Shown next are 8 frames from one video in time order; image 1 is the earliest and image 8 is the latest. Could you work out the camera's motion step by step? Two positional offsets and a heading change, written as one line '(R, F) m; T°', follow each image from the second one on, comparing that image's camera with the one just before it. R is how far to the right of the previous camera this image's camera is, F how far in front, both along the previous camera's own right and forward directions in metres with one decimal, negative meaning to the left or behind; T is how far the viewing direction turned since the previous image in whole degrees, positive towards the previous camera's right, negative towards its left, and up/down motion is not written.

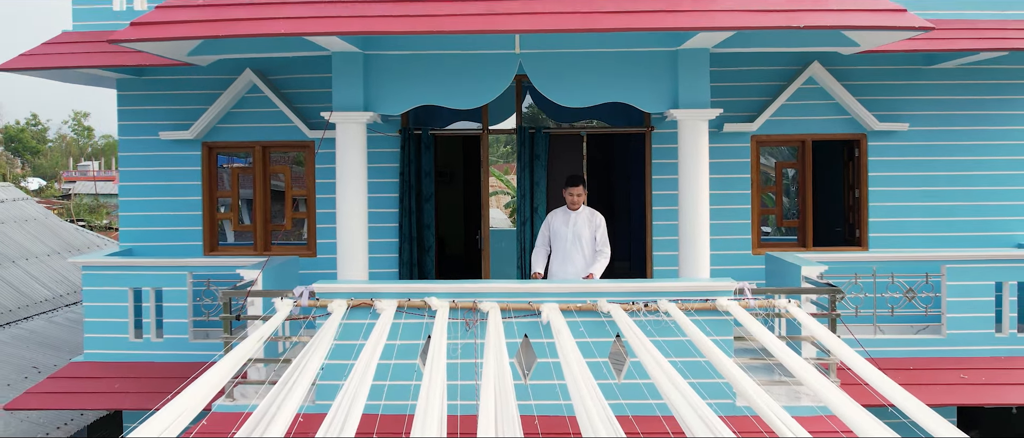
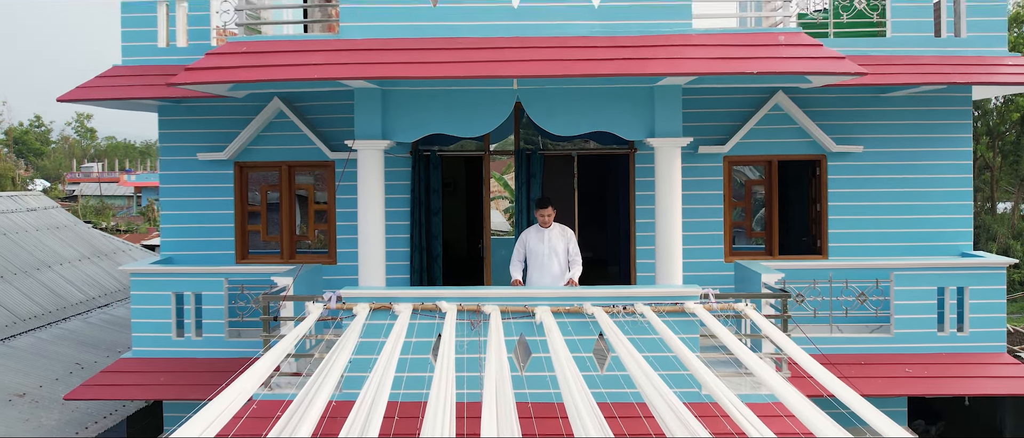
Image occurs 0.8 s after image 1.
(0.0, -0.7) m; 0°
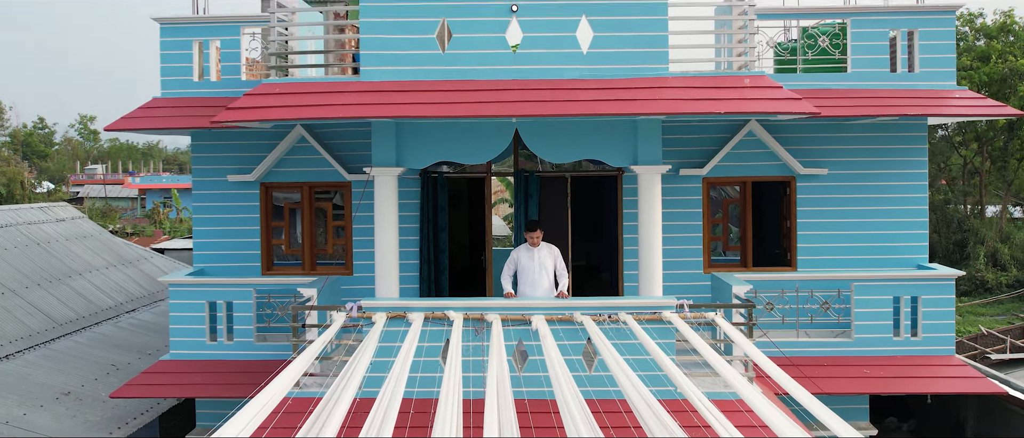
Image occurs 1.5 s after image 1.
(0.0, -0.7) m; 0°
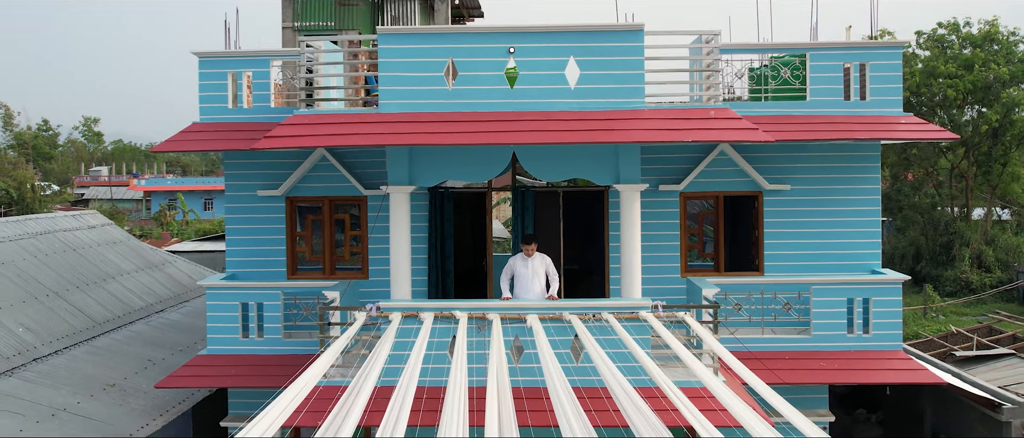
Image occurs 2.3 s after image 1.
(0.0, -0.9) m; 0°
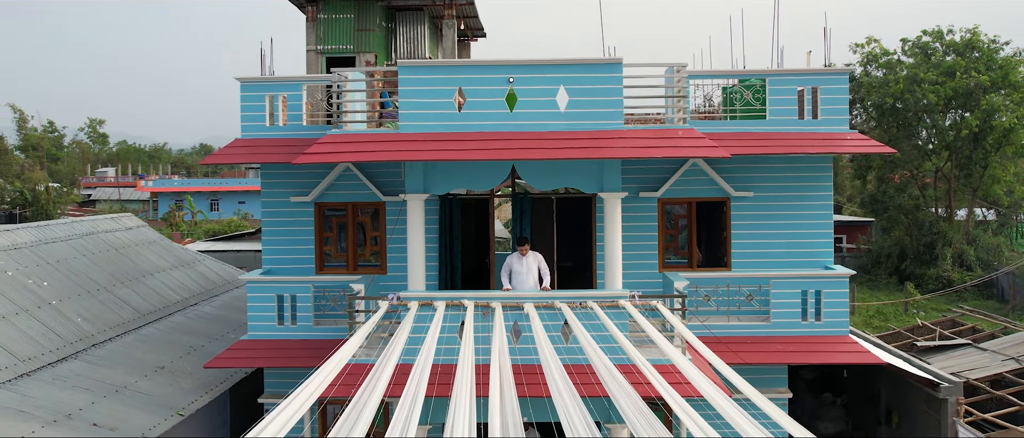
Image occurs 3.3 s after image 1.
(0.0, -1.2) m; 0°
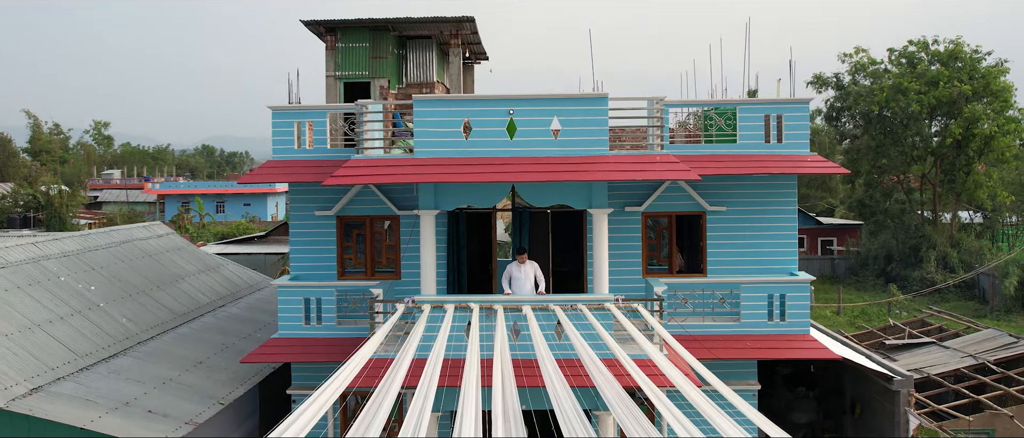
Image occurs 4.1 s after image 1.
(0.0, -1.2) m; 0°
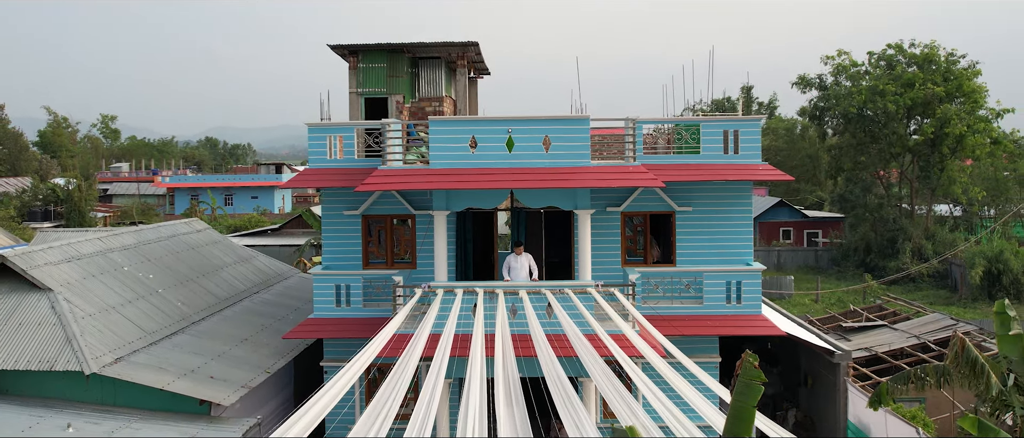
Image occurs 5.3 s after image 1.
(0.0, -1.9) m; 0°
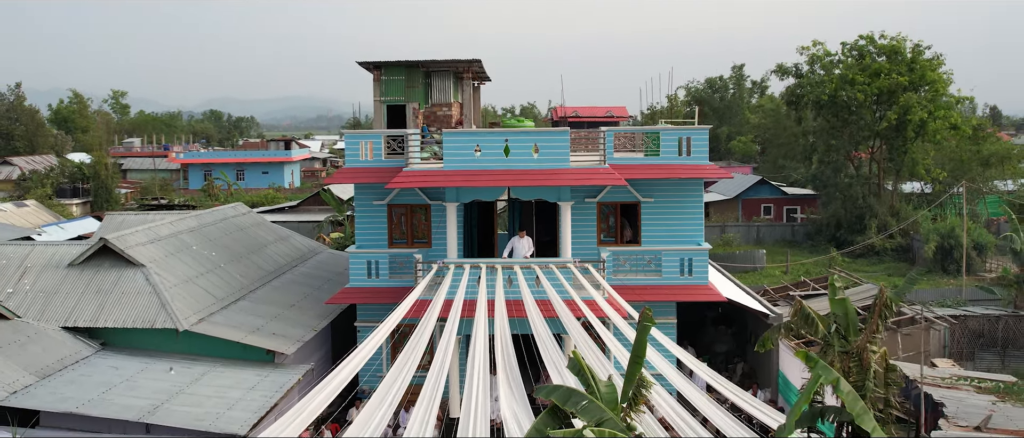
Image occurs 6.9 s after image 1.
(+0.1, -2.9) m; 0°
